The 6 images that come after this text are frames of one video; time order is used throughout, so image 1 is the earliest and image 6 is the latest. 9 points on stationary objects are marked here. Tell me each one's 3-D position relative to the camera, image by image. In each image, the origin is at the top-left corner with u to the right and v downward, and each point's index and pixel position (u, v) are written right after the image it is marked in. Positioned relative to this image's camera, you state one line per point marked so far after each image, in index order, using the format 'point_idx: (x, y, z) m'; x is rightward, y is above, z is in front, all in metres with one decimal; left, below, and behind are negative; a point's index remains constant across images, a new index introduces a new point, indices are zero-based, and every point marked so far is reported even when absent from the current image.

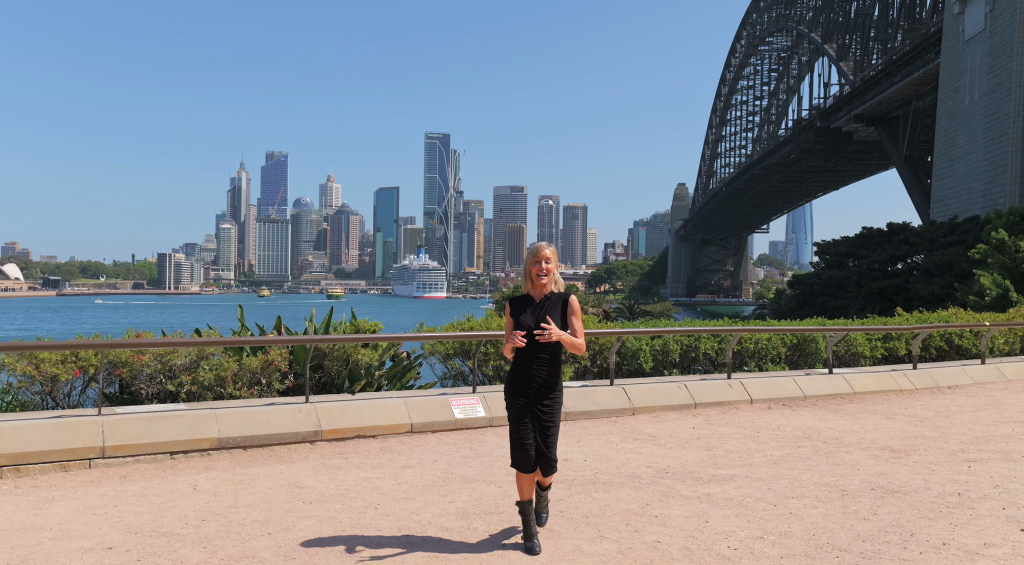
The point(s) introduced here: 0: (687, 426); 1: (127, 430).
0: (+1.7, -1.4, +7.8) m
1: (-3.1, -1.2, +6.4) m
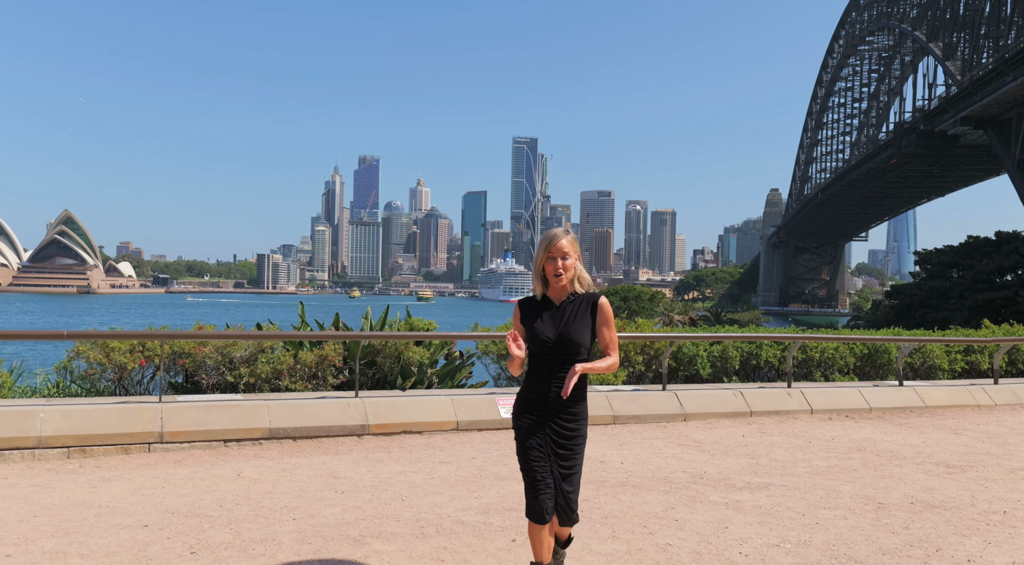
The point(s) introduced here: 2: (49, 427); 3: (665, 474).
0: (+2.2, -1.4, +7.6) m
1: (-2.8, -1.1, +6.7) m
2: (-3.6, -1.1, +6.2) m
3: (+1.1, -1.4, +5.8) m
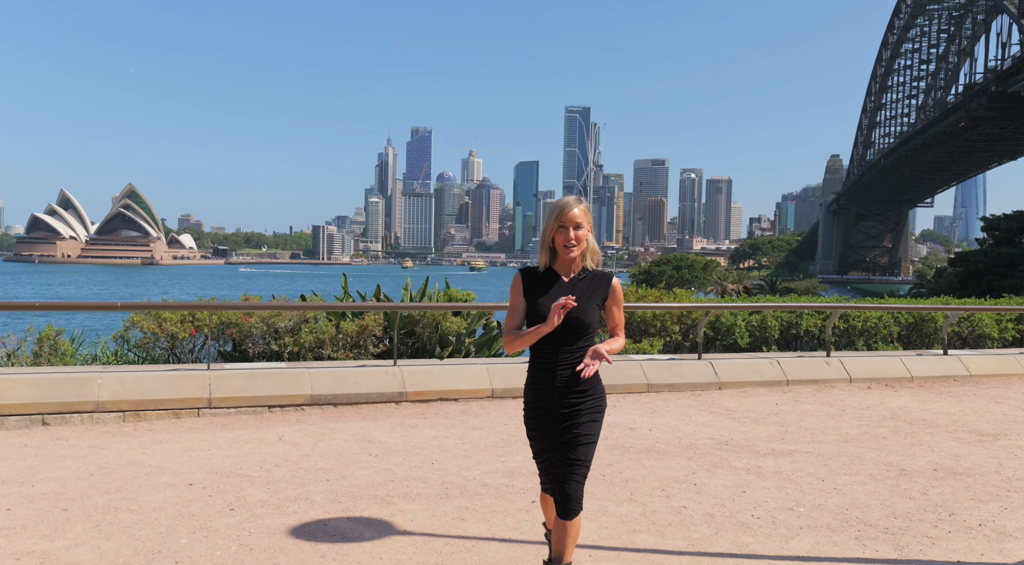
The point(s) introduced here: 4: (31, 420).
0: (+2.5, -1.1, +7.6) m
1: (-2.5, -0.9, +7.0) m
2: (-3.4, -0.9, +6.6) m
3: (+1.3, -1.2, +5.9) m
4: (-3.8, -1.1, +6.3) m
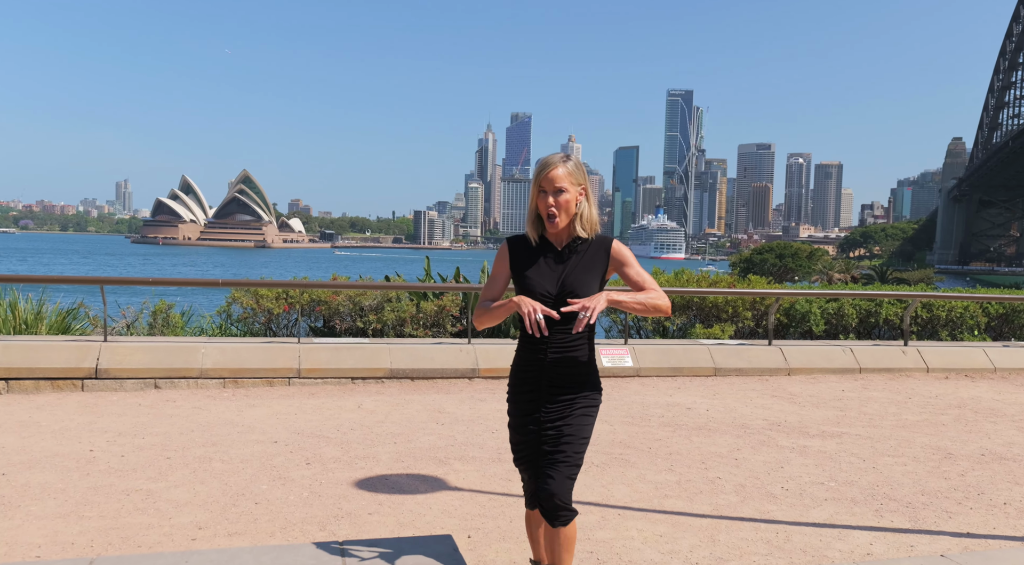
0: (+3.1, -1.0, +7.6) m
1: (-1.9, -0.7, +7.7) m
2: (-2.8, -0.7, +7.3) m
3: (+1.8, -1.1, +6.1) m
4: (-3.3, -0.9, +7.1) m
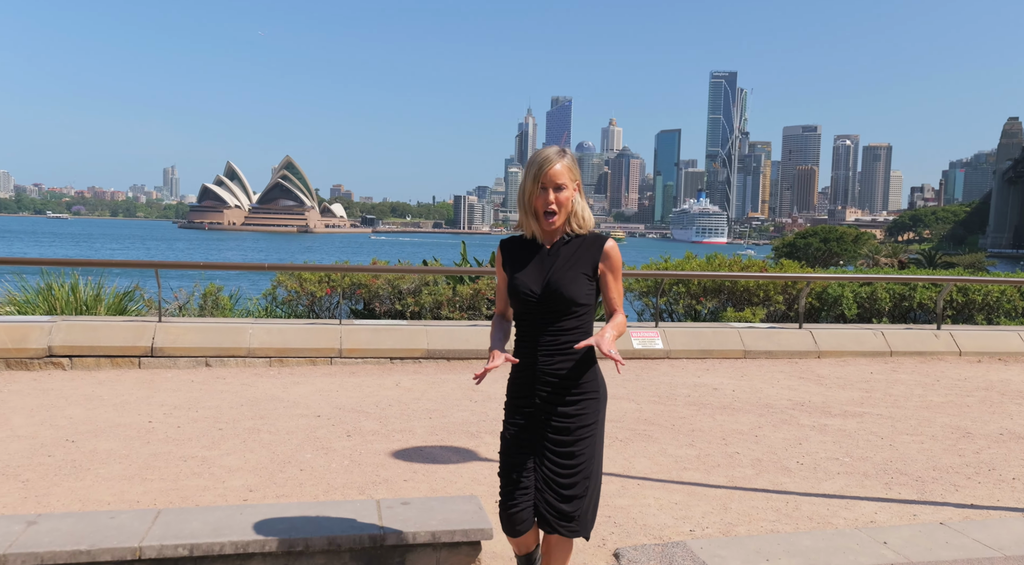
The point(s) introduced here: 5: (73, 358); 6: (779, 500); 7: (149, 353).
0: (+3.4, -0.9, +7.7) m
1: (-1.5, -0.5, +8.0) m
2: (-2.5, -0.6, +7.7) m
3: (+2.0, -0.9, +6.2) m
4: (-3.0, -0.8, +7.6) m
5: (-4.0, -0.7, +7.3) m
6: (+1.2, -1.0, +3.7) m
7: (-3.4, -0.7, +7.5) m
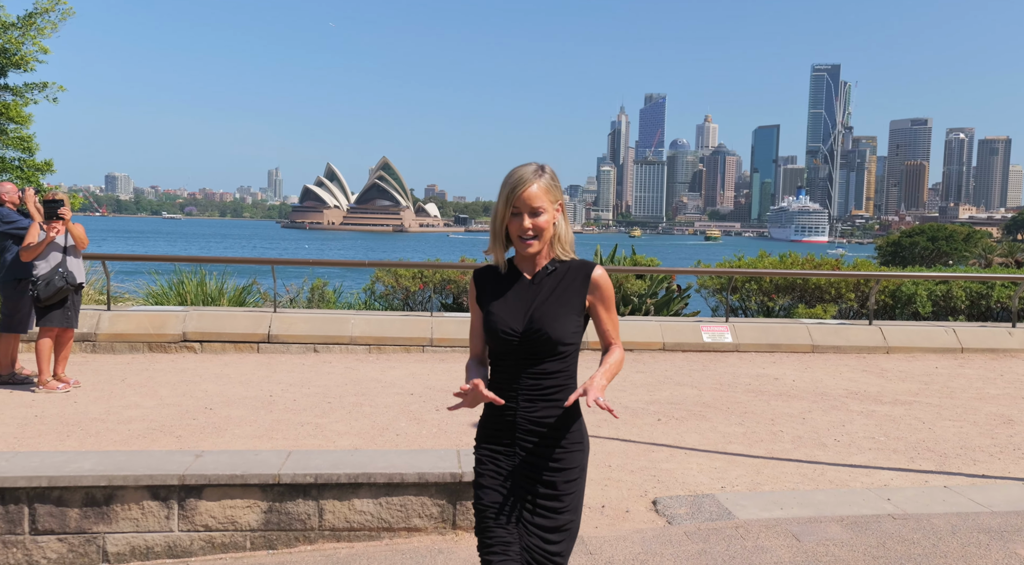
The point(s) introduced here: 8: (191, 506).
0: (+4.2, -0.8, +7.9) m
1: (-0.7, -0.5, +8.8) m
2: (-1.7, -0.5, +8.6) m
3: (+2.6, -0.9, +6.6) m
4: (-2.2, -0.7, +8.5) m
5: (-3.3, -0.6, +8.4) m
6: (+1.6, -1.0, +4.2) m
7: (-2.6, -0.6, +8.5) m
8: (-1.3, -0.9, +3.3) m
